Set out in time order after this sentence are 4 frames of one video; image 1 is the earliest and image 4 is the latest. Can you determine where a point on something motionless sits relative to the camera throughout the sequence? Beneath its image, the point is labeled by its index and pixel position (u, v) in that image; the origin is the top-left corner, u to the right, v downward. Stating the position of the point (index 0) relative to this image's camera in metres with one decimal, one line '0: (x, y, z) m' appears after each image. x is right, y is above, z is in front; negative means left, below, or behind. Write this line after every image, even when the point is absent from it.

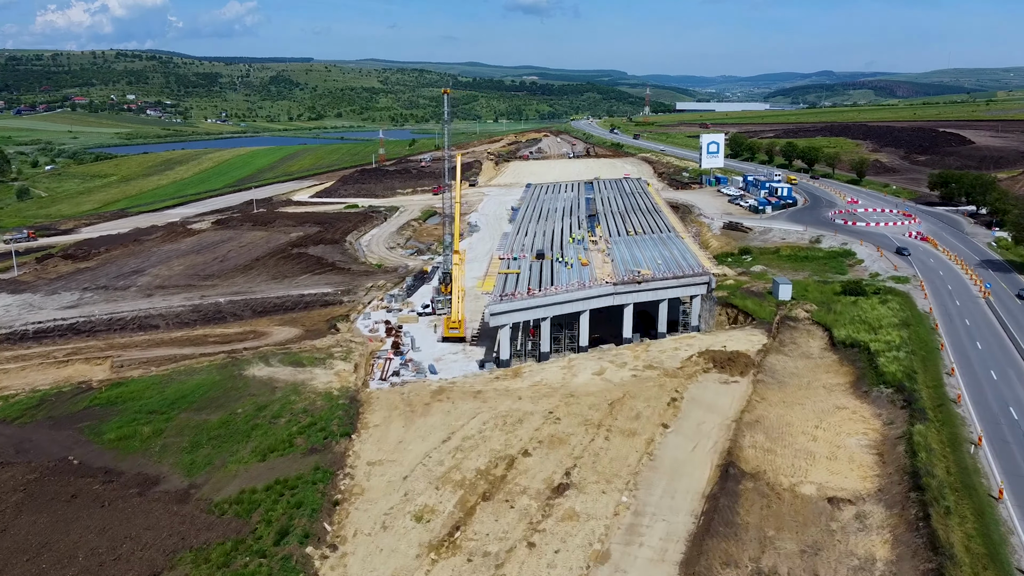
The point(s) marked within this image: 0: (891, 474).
0: (+10.6, -5.2, +19.9) m
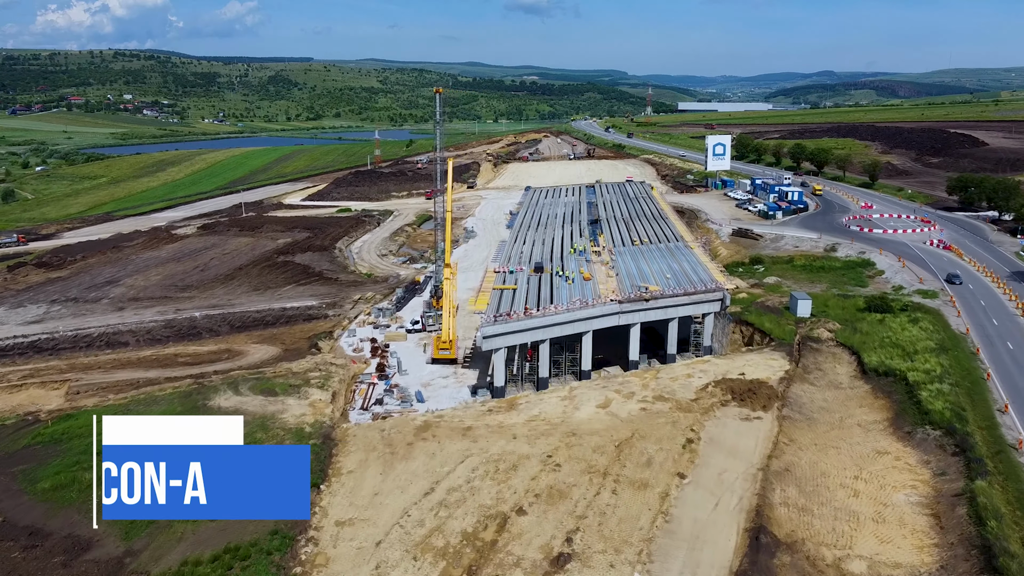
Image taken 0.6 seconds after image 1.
0: (+10.4, -6.0, +16.8) m
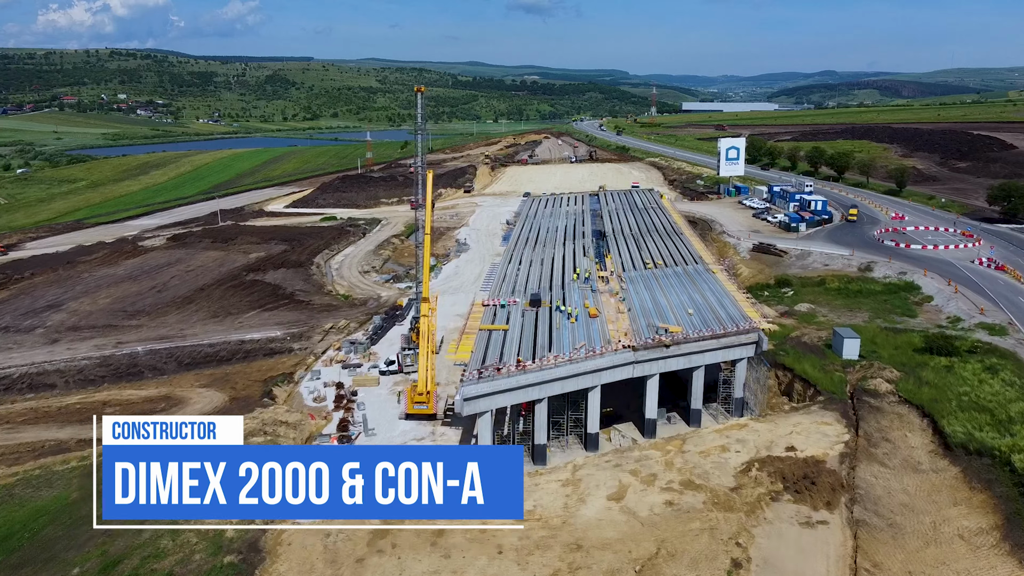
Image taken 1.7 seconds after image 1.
0: (+10.0, -7.7, +10.8) m
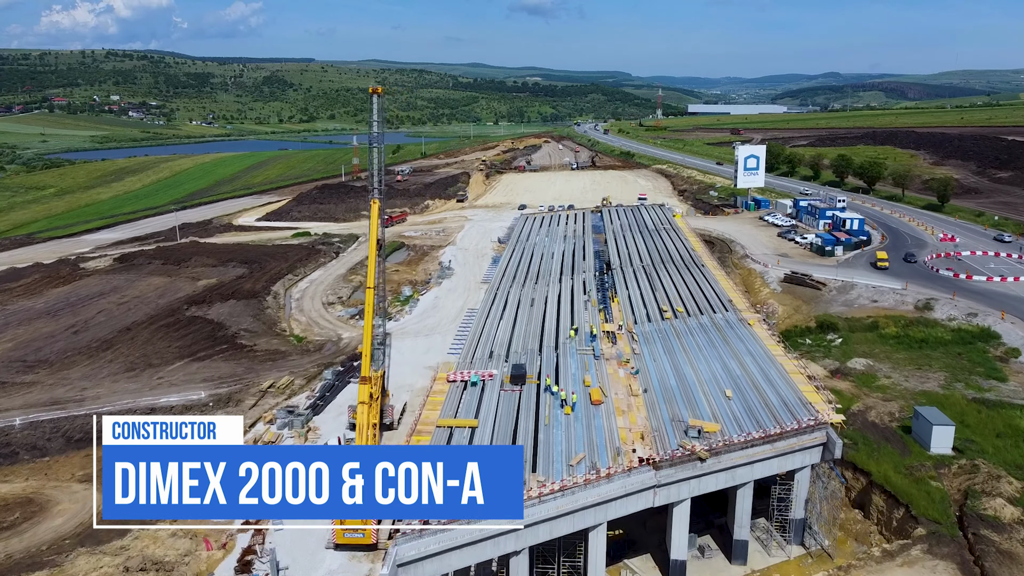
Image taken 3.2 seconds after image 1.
0: (+9.1, -9.9, +2.7) m
